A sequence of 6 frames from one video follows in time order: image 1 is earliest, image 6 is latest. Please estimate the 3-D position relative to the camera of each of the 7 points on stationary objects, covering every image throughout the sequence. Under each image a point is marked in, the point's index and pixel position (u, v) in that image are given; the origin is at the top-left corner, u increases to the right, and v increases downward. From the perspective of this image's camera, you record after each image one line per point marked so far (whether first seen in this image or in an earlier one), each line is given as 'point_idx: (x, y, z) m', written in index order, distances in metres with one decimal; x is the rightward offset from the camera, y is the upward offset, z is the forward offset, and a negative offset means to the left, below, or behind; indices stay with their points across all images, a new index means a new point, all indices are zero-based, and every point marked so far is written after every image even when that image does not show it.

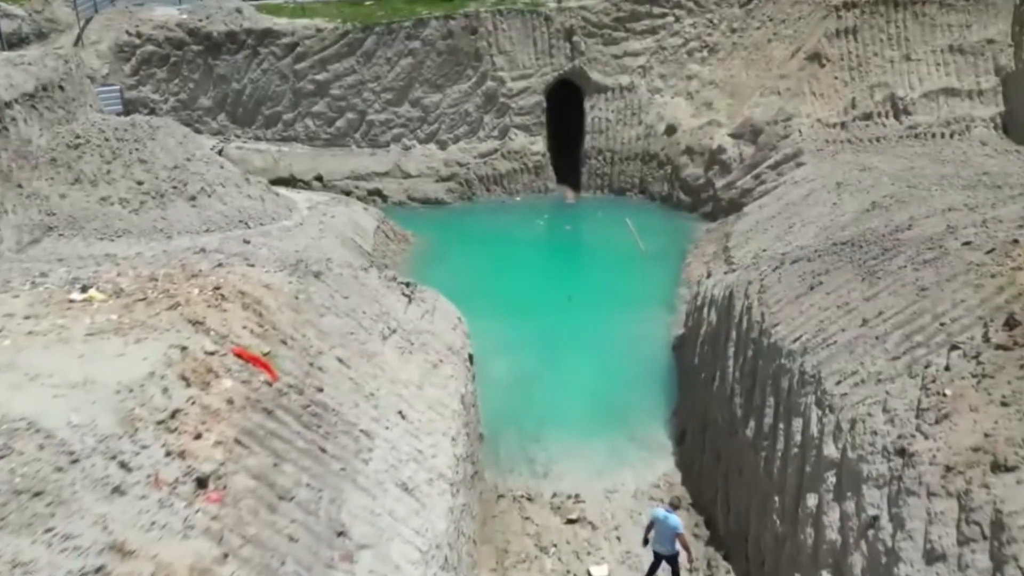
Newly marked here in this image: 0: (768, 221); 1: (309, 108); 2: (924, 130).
0: (+4.1, +1.0, +14.8) m
1: (-4.3, +3.8, +19.8) m
2: (+6.8, +2.6, +15.6) m
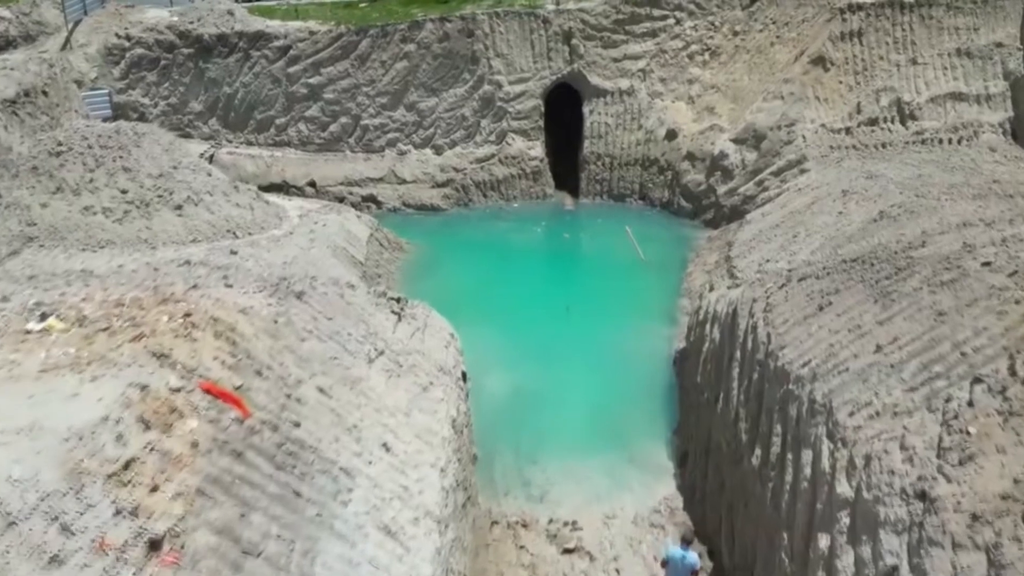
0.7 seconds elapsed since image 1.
0: (+4.0, +0.9, +14.4) m
1: (-4.3, +3.6, +19.4) m
2: (+6.8, +2.5, +15.2) m
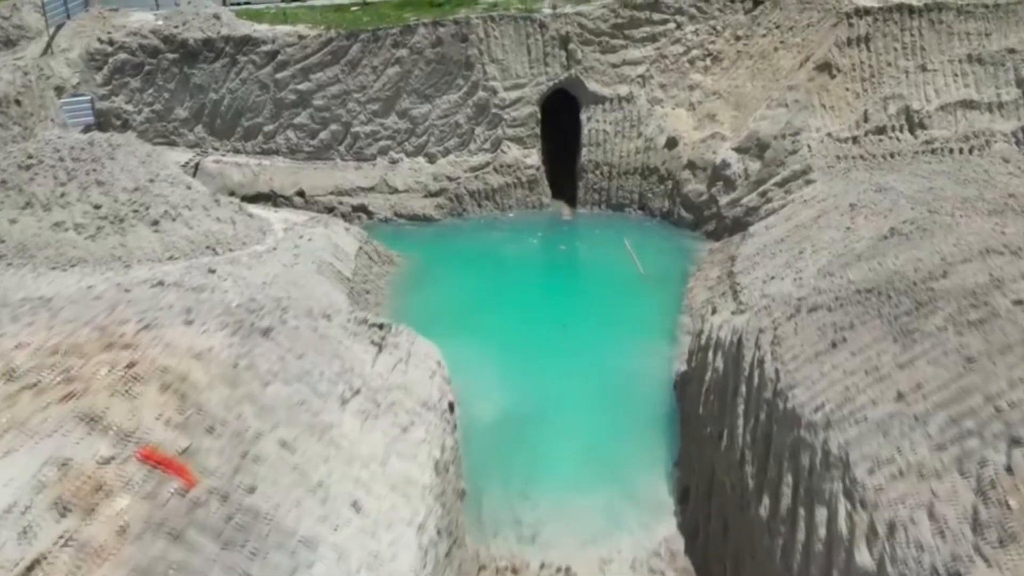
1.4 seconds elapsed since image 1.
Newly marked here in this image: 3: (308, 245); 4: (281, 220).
0: (+3.9, +0.6, +13.8) m
1: (-4.4, +3.4, +18.8) m
2: (+6.7, +2.2, +14.6) m
3: (-3.0, +0.6, +13.8) m
4: (-3.6, +1.1, +14.6) m
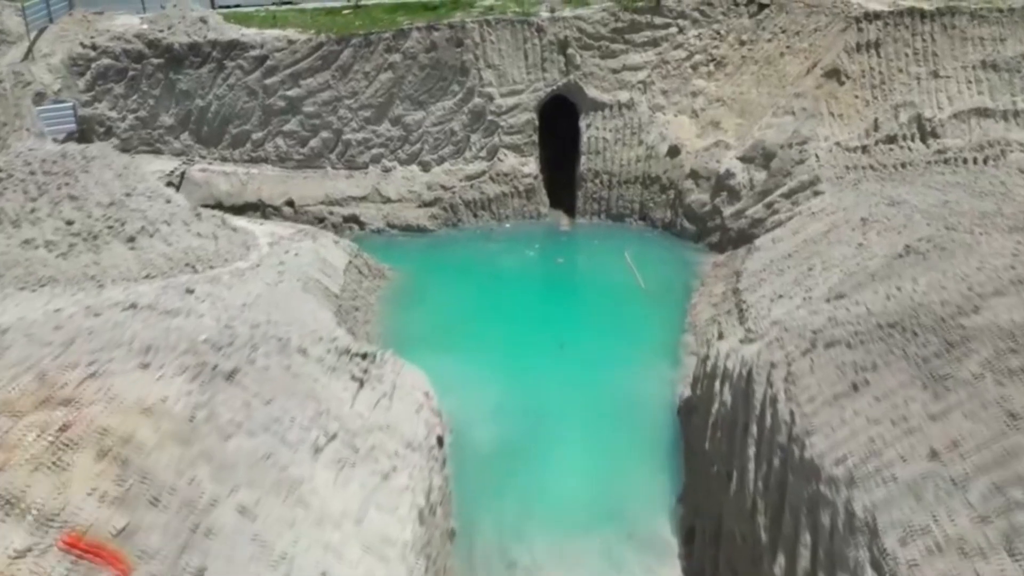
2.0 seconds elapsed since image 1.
0: (+3.8, +0.4, +13.2) m
1: (-4.5, +3.1, +18.2) m
2: (+6.6, +2.0, +14.0) m
3: (-3.1, +0.4, +13.1) m
4: (-3.7, +0.8, +14.0) m
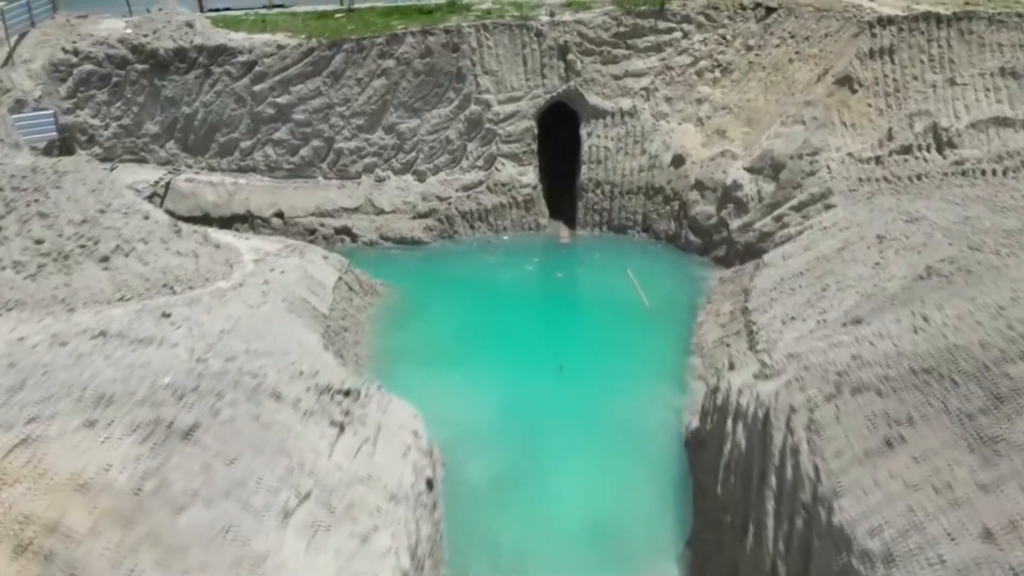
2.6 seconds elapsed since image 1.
0: (+3.8, +0.1, +12.5) m
1: (-4.5, +2.9, +17.5) m
2: (+6.6, +1.7, +13.4) m
3: (-3.1, +0.1, +12.5) m
4: (-3.7, +0.6, +13.4) m
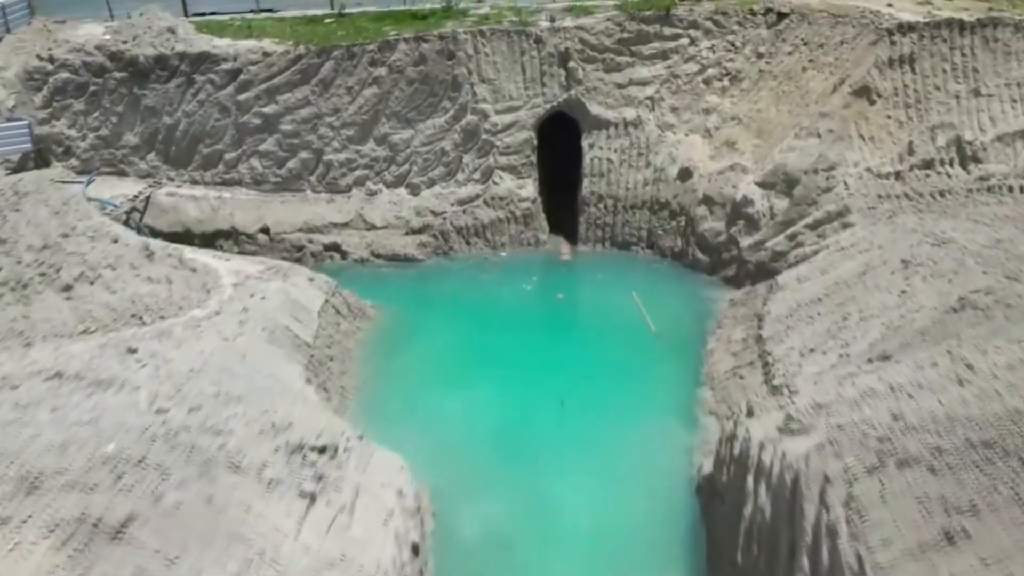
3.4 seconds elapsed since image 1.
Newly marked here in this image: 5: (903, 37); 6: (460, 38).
0: (+3.8, -0.2, +11.7) m
1: (-4.6, +2.5, +16.7) m
2: (+6.5, +1.4, +12.5) m
3: (-3.1, -0.2, +11.6) m
4: (-3.7, +0.2, +12.5) m
5: (+6.1, +4.0, +14.8) m
6: (-0.9, +4.4, +16.5) m
